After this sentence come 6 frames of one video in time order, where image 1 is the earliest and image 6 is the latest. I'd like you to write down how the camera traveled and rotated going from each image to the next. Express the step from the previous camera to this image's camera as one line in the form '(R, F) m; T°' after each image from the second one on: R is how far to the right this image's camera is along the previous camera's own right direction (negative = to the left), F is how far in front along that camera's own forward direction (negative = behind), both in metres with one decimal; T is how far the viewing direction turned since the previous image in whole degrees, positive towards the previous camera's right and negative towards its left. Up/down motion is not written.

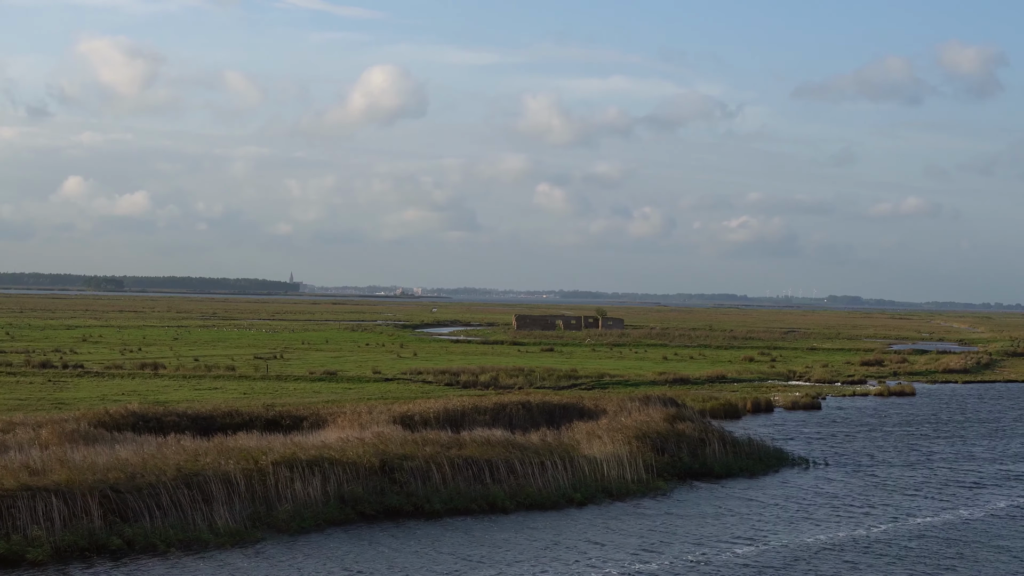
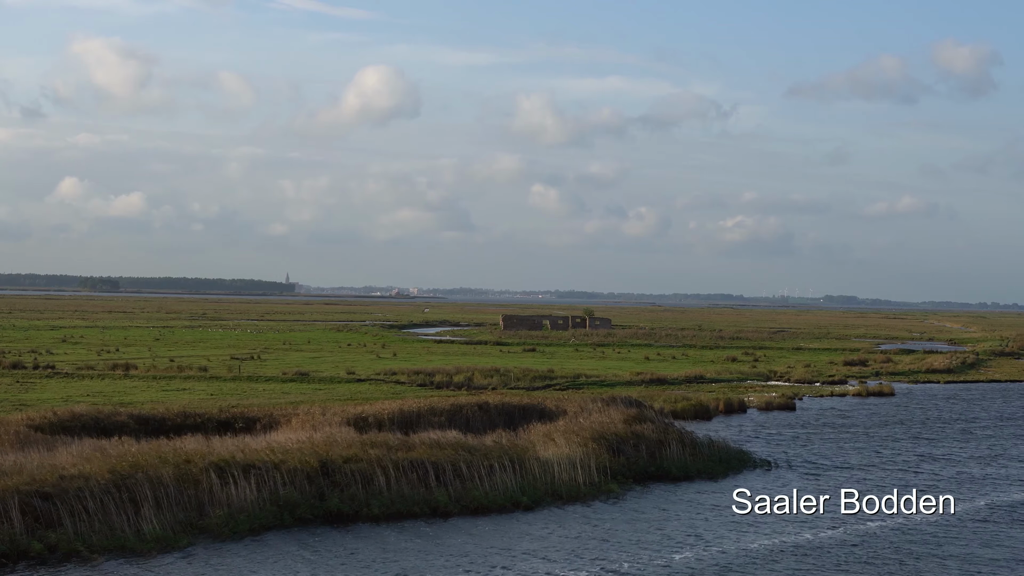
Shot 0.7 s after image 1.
(+1.5, +0.7) m; 0°
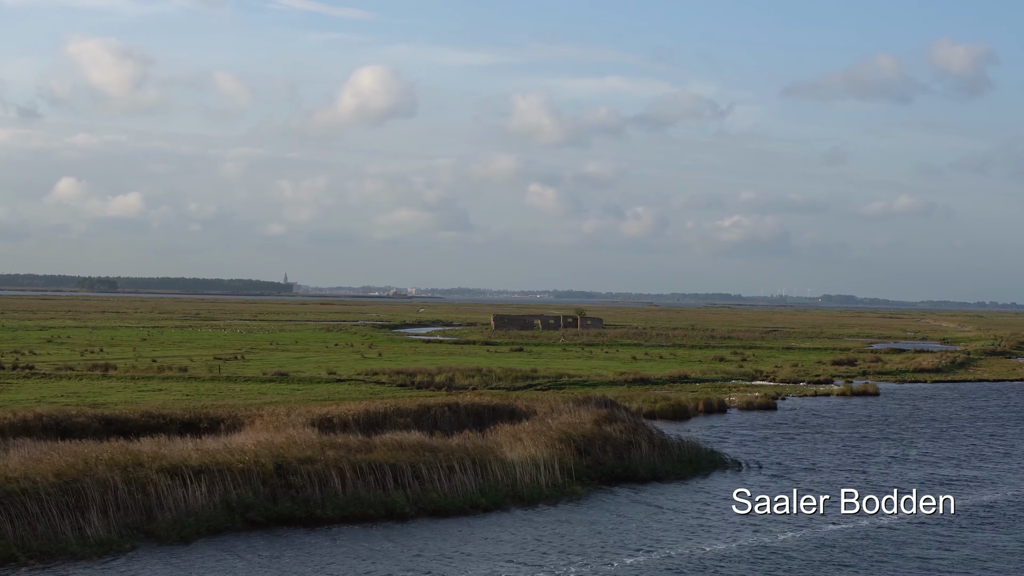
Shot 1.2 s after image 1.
(+1.1, +0.5) m; 0°
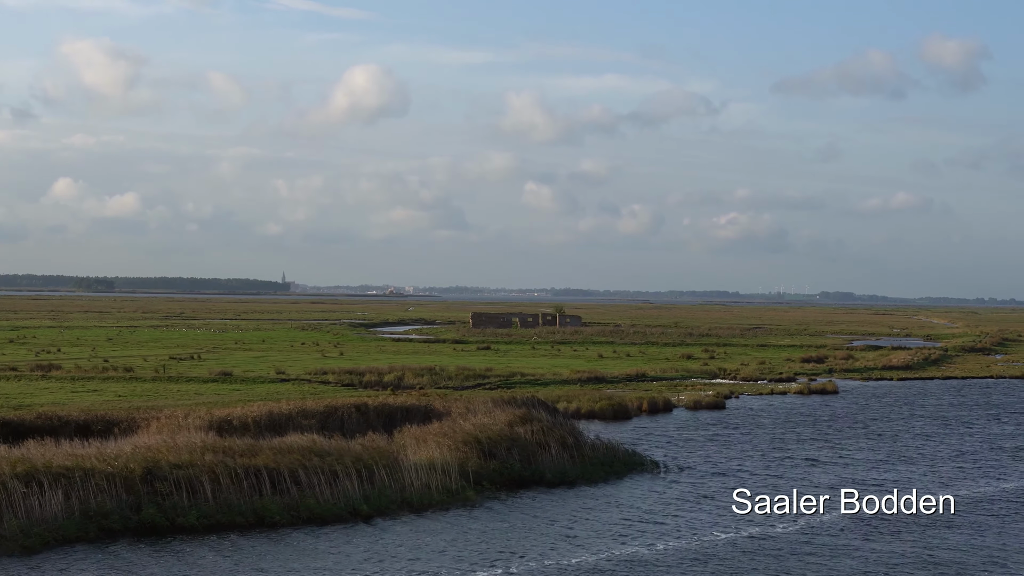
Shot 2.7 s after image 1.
(+3.2, +1.3) m; 0°
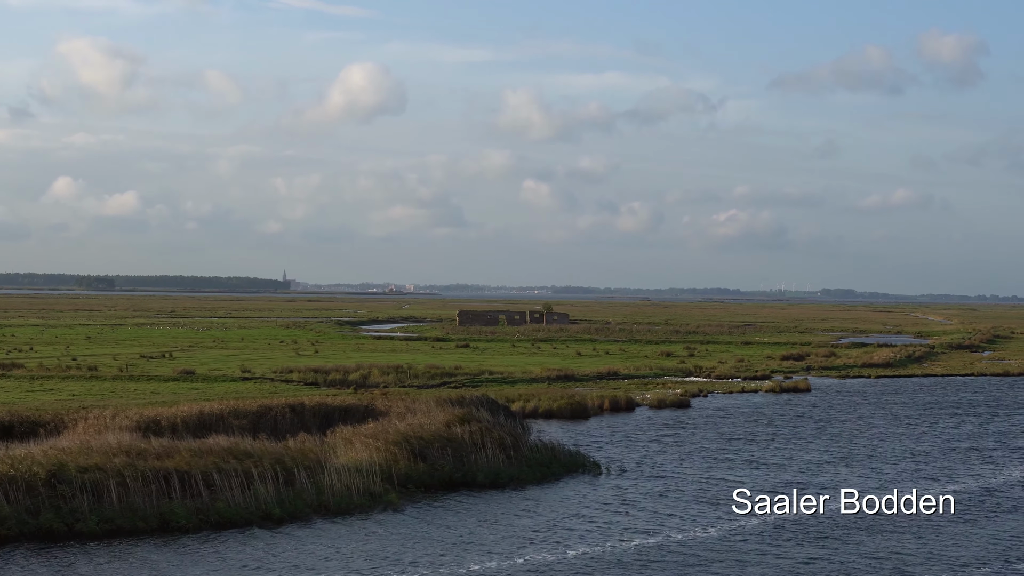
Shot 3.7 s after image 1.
(+2.2, +0.9) m; 0°
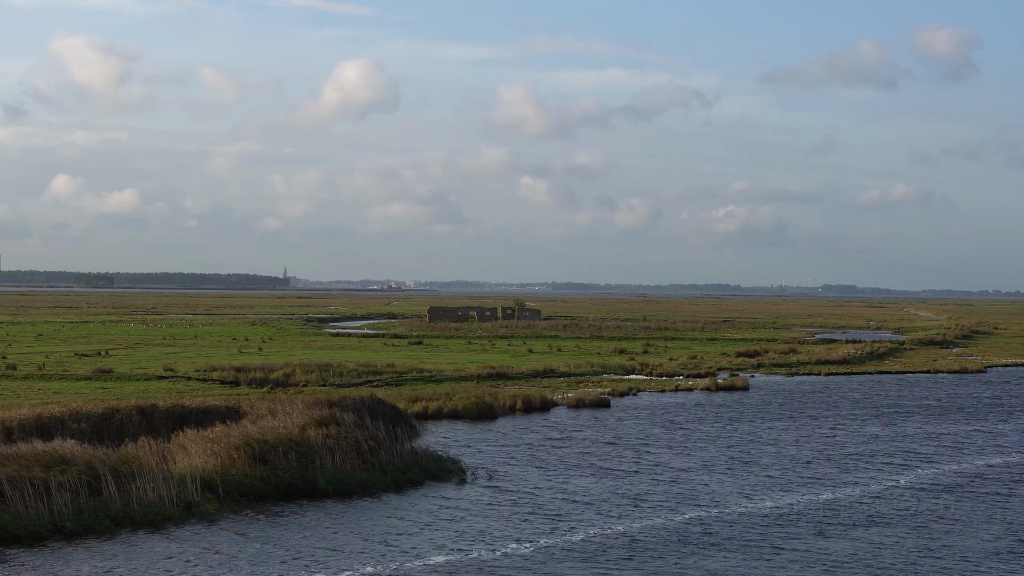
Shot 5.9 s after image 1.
(+4.6, +1.9) m; 0°
